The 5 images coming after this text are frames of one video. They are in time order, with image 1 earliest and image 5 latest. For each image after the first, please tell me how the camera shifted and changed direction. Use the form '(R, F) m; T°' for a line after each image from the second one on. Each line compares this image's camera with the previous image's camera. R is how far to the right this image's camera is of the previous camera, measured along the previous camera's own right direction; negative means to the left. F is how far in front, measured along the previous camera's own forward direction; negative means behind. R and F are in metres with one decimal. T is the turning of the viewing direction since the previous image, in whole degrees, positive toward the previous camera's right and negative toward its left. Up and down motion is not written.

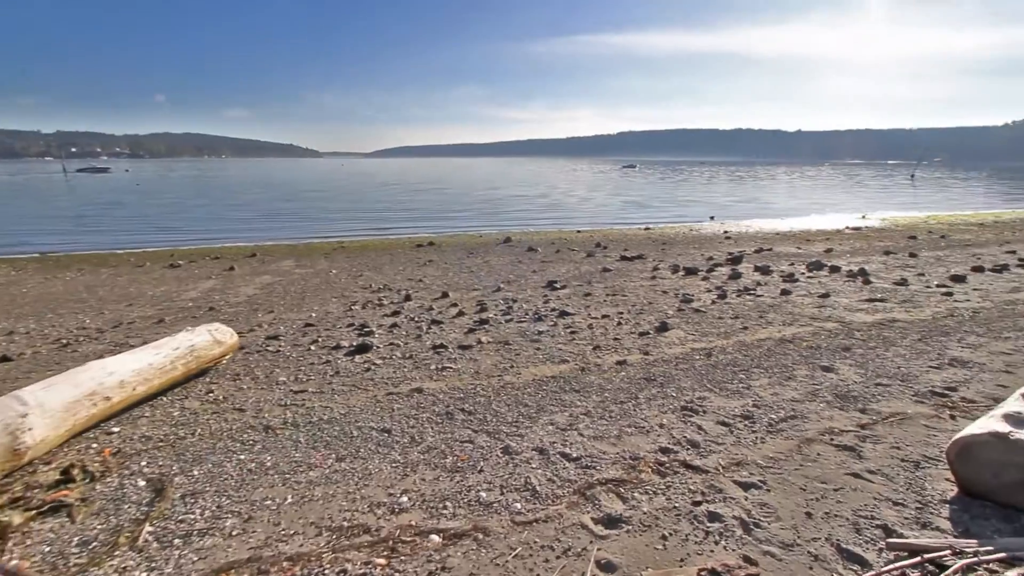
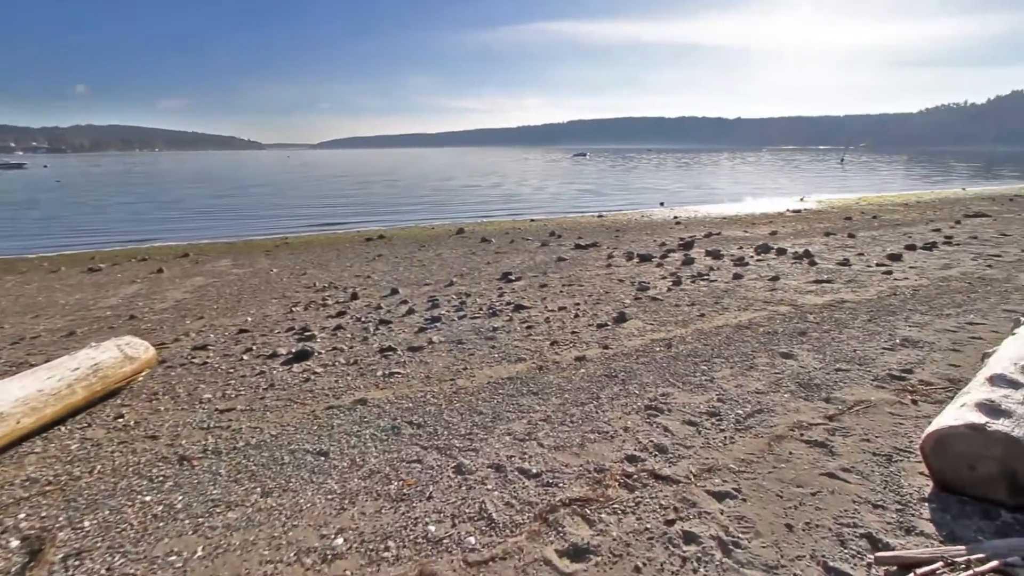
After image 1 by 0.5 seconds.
(+0.1, +0.3) m; +5°
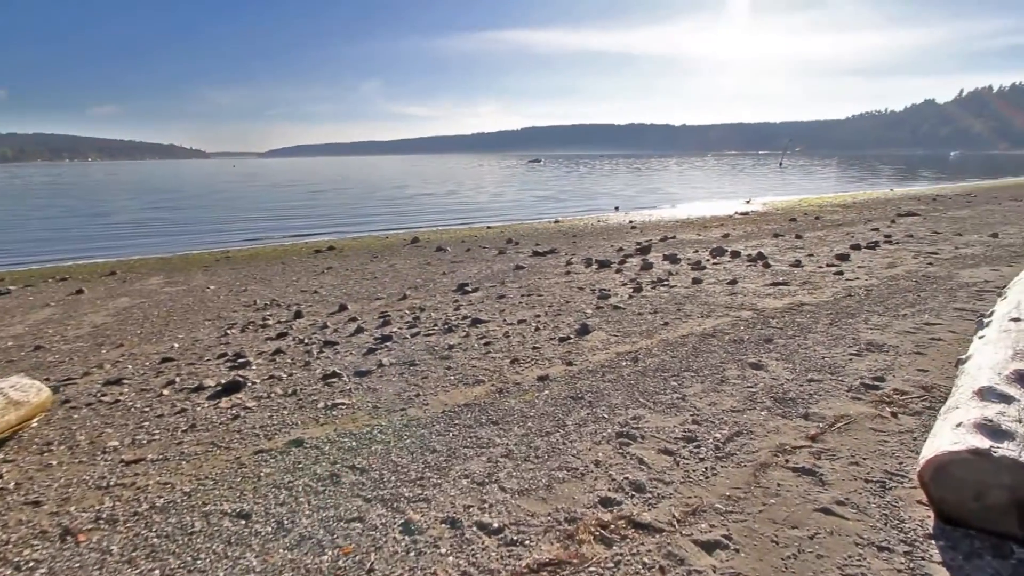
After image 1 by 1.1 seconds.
(0.0, +0.4) m; +5°
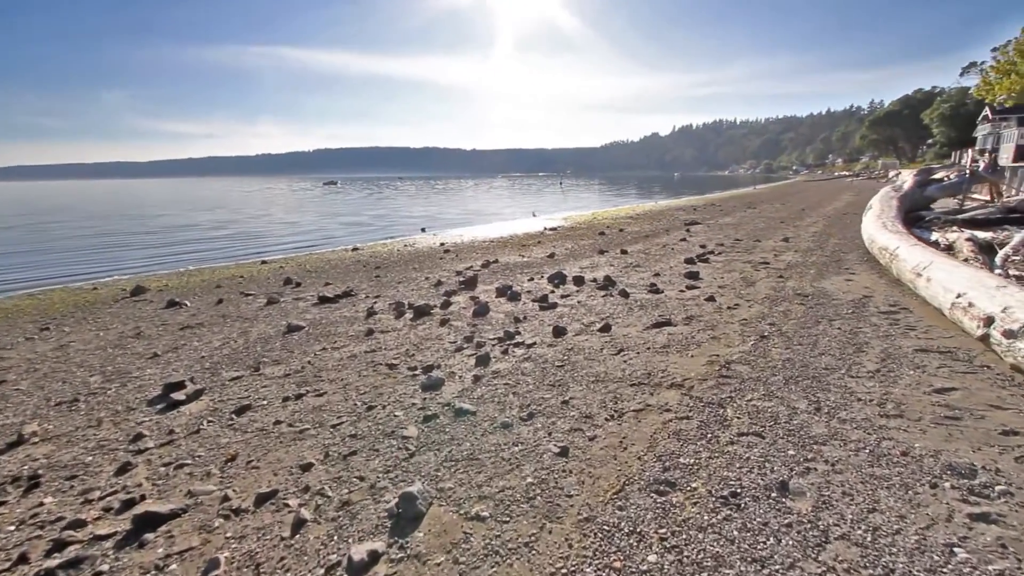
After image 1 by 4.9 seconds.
(+0.5, +3.4) m; +22°
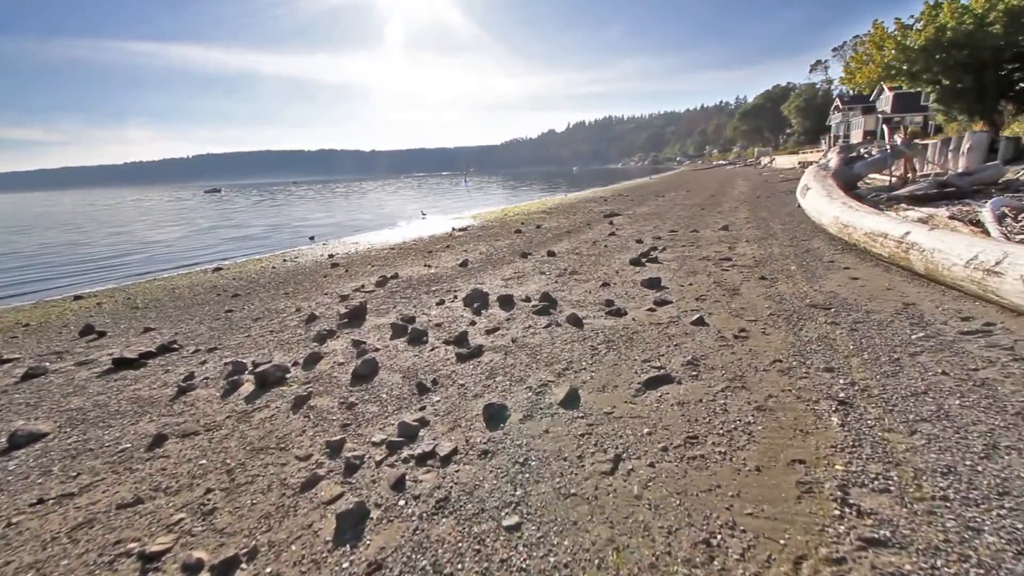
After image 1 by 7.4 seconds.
(+0.2, +2.7) m; +10°
